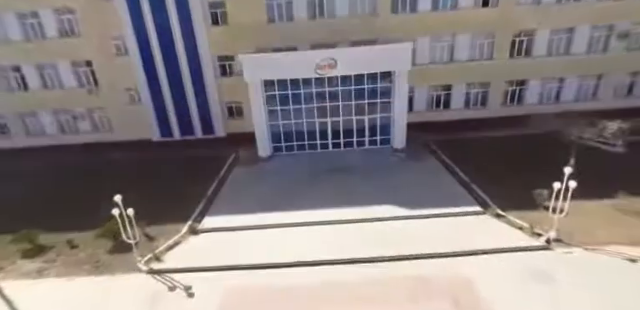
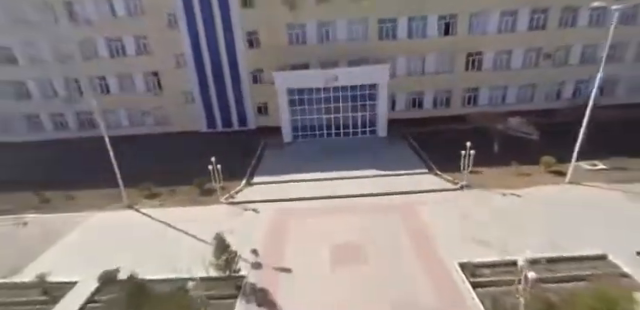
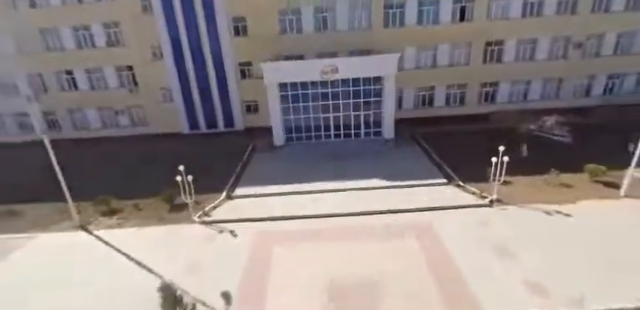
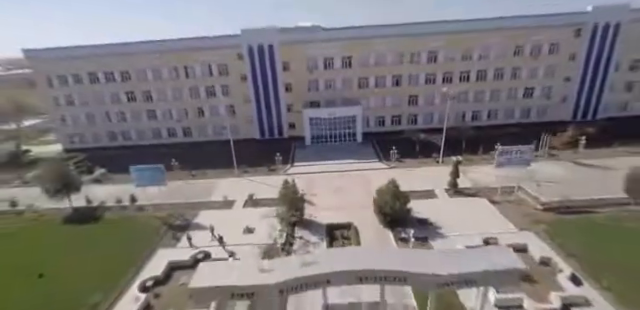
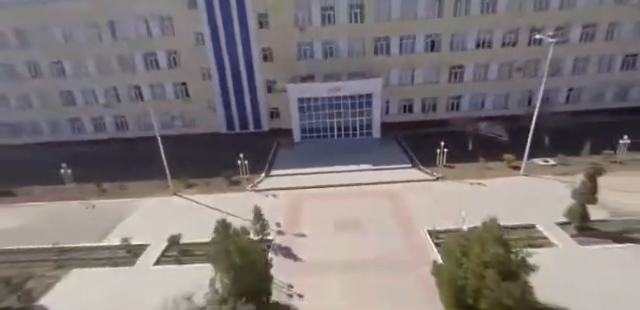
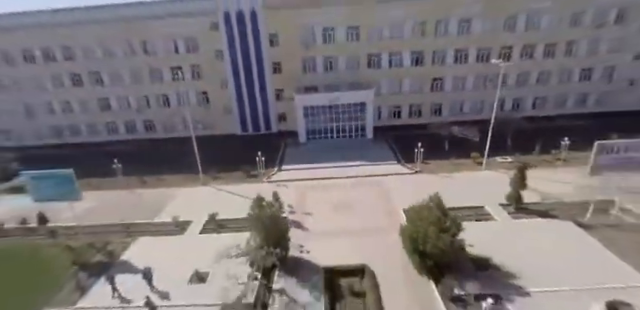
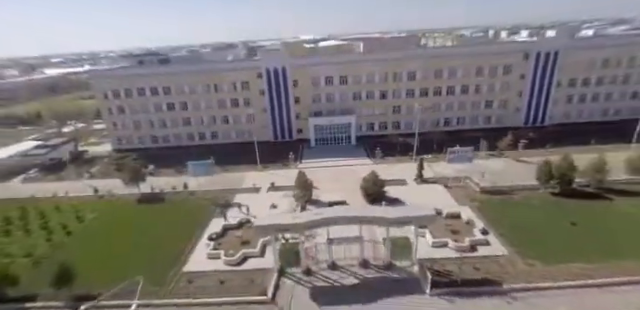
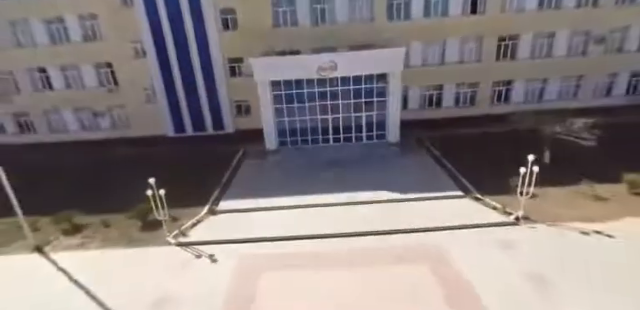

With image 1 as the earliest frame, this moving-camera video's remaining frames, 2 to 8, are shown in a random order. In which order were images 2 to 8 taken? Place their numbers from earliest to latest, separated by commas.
8, 3, 2, 5, 6, 4, 7
